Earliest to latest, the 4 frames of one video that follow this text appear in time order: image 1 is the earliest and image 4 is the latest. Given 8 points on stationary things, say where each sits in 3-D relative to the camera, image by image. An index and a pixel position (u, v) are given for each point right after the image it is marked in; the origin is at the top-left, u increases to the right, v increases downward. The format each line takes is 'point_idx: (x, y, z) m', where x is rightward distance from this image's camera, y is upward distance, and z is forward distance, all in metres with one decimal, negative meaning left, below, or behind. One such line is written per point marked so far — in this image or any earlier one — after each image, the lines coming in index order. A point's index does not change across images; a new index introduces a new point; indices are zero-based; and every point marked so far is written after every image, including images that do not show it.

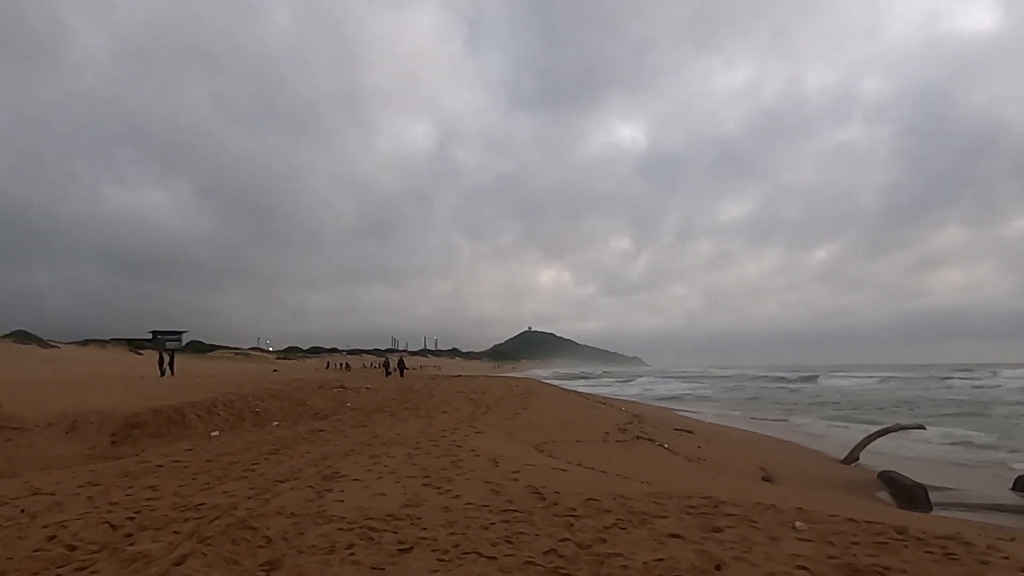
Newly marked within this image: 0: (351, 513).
0: (-1.5, -2.1, +5.2) m
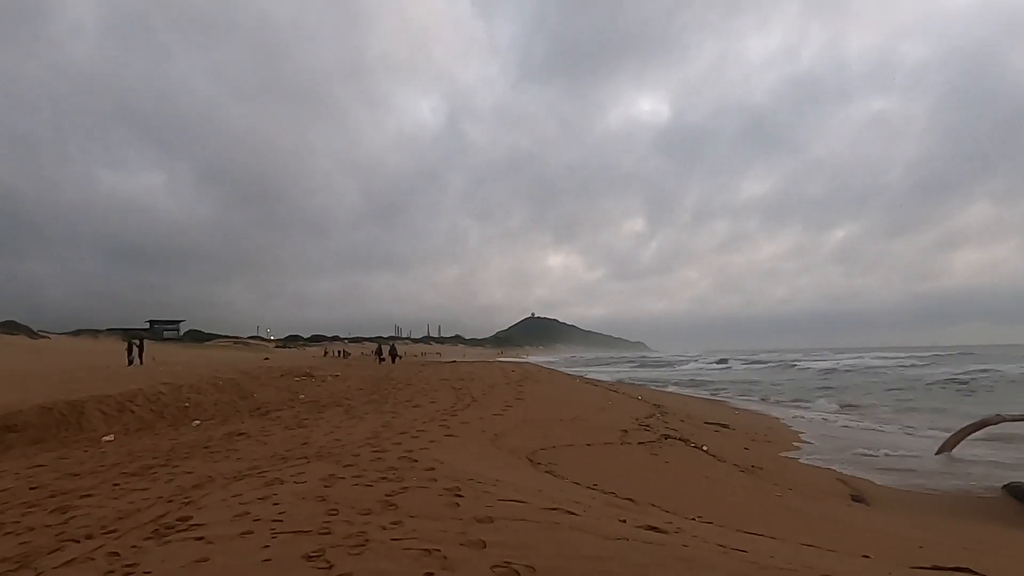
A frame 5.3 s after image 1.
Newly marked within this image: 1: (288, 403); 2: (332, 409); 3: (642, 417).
0: (-1.7, -1.5, +2.3) m
1: (-4.7, -2.4, +11.7) m
2: (-3.4, -2.3, +10.5) m
3: (+2.8, -2.8, +11.9) m
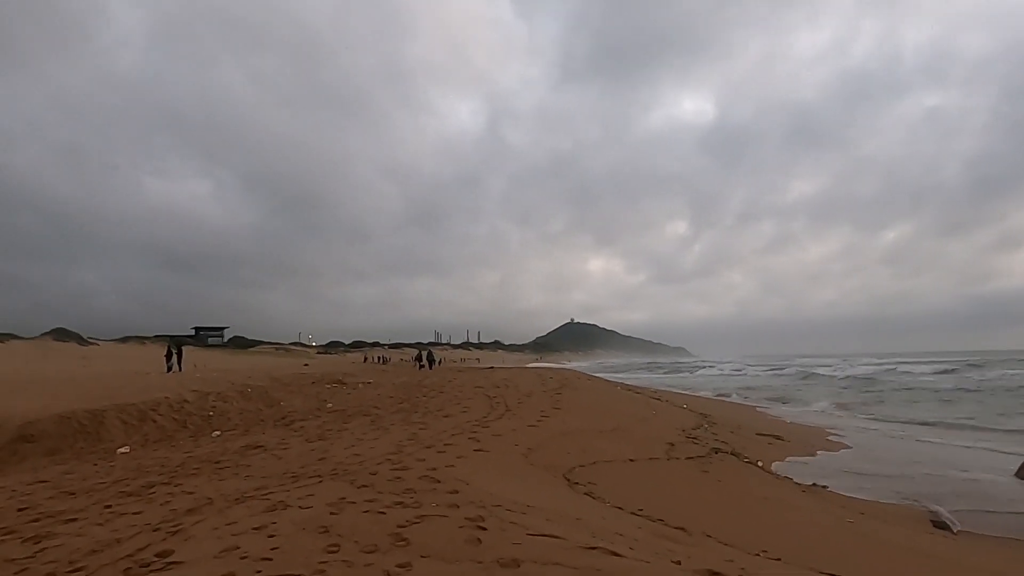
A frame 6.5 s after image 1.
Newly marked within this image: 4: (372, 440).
0: (-1.7, -1.5, +1.7) m
1: (-4.0, -2.5, +11.2) m
2: (-2.8, -2.4, +10.0) m
3: (+3.5, -2.8, +11.0) m
4: (-2.0, -2.2, +8.0) m
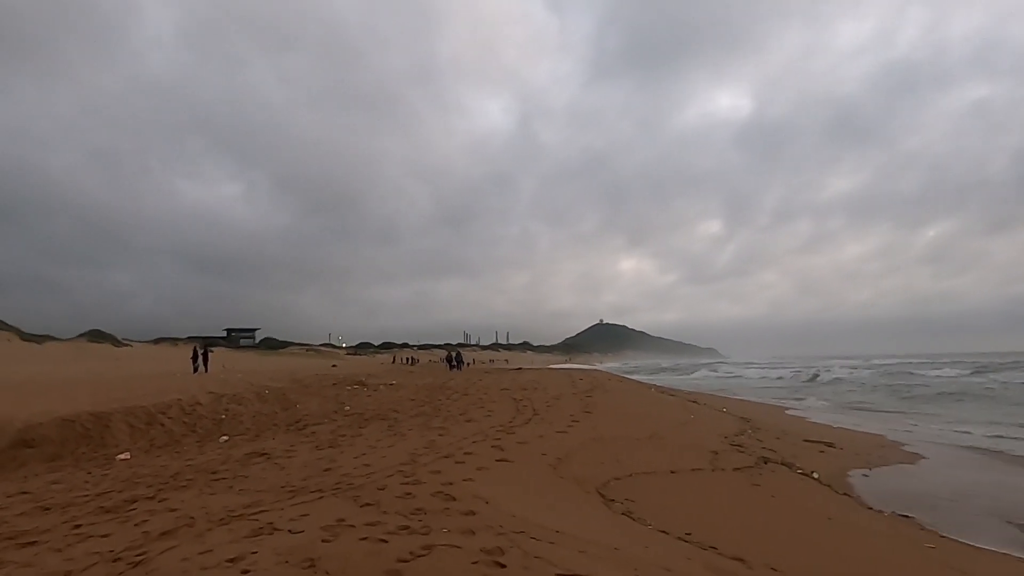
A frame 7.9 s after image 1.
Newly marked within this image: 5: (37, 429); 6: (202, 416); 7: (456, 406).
0: (-1.6, -1.4, +1.0) m
1: (-3.5, -2.4, +10.6) m
2: (-2.3, -2.3, +9.4) m
3: (+4.0, -2.6, +10.1) m
4: (-1.6, -2.1, +7.3) m
5: (-7.2, -2.1, +8.4) m
6: (-5.5, -2.3, +10.0) m
7: (-1.1, -2.3, +11.0) m
